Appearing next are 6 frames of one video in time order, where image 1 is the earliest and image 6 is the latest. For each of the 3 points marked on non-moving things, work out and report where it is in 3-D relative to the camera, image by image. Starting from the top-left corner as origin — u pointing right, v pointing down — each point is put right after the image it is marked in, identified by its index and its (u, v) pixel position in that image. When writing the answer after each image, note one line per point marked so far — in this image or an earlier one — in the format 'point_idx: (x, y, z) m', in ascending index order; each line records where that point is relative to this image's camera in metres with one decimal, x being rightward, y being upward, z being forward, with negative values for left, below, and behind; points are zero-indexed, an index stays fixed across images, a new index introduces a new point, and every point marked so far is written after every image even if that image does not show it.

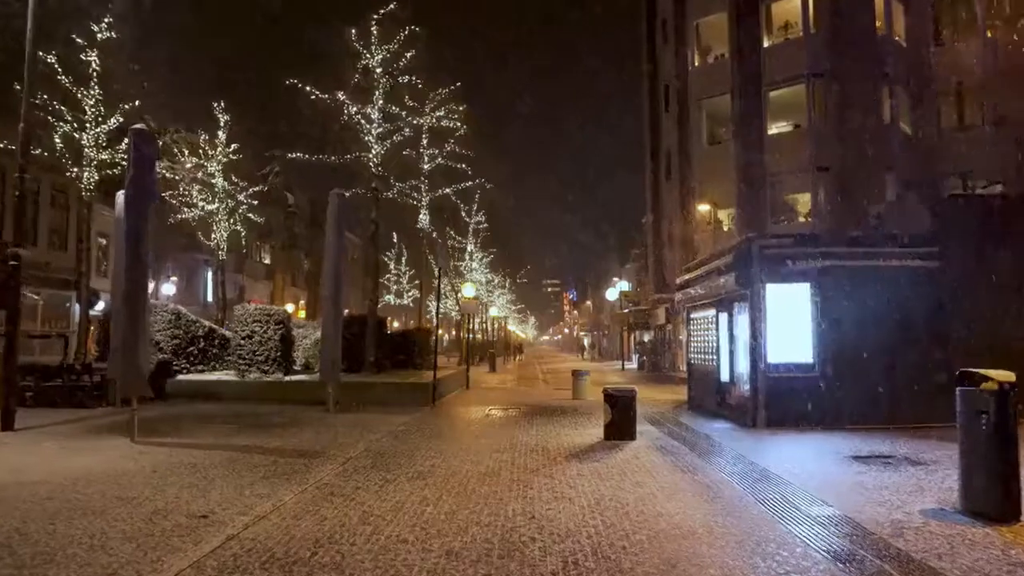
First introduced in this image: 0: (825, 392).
0: (+6.1, -2.0, +17.8) m
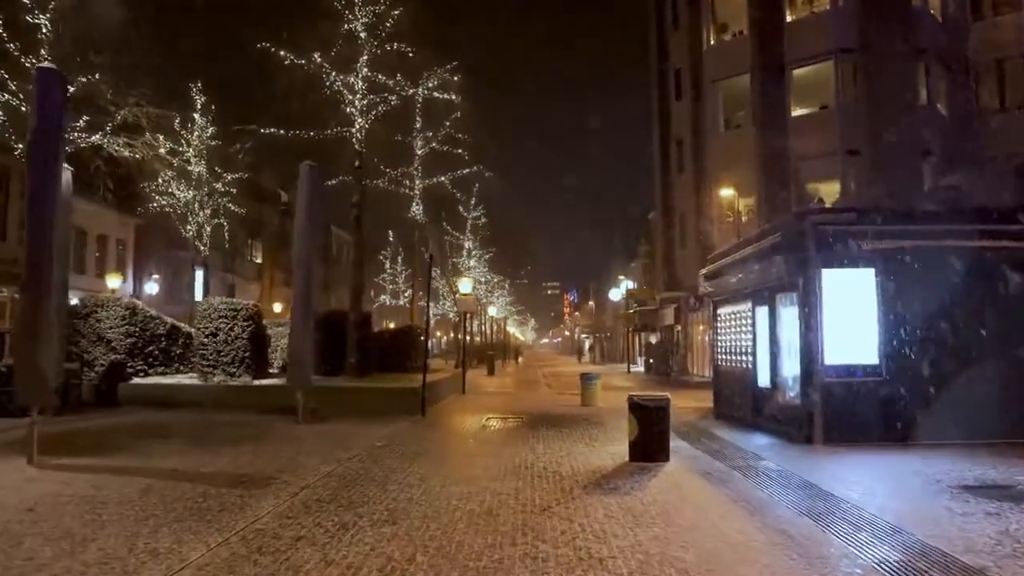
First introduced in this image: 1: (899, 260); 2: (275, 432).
0: (+6.1, -1.8, +14.7) m
1: (+6.3, +0.5, +14.7) m
2: (-4.4, -2.7, +16.9) m
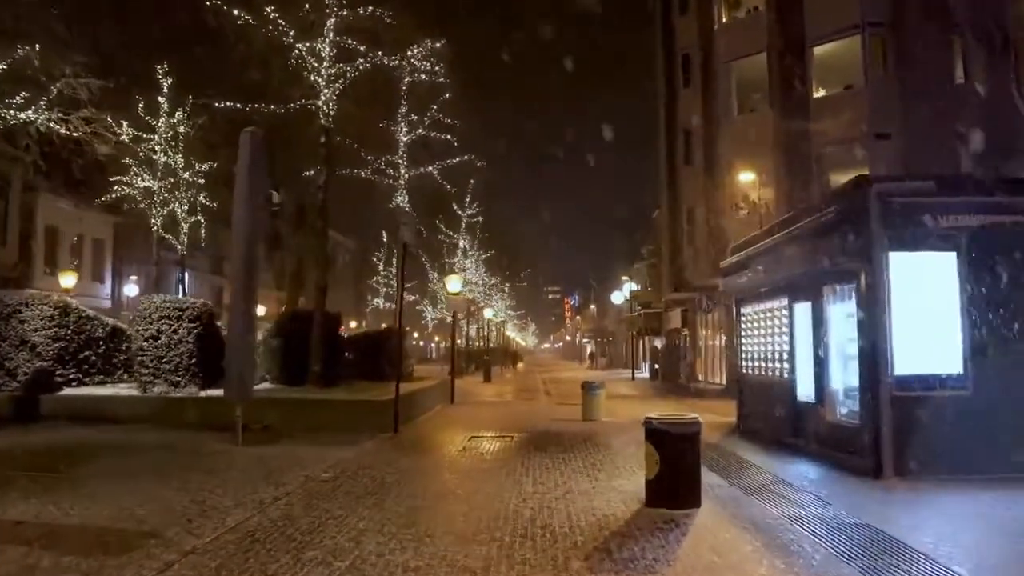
0: (+5.9, -1.7, +11.5) m
1: (+6.0, +0.6, +11.6) m
2: (-4.6, -2.5, +13.7) m
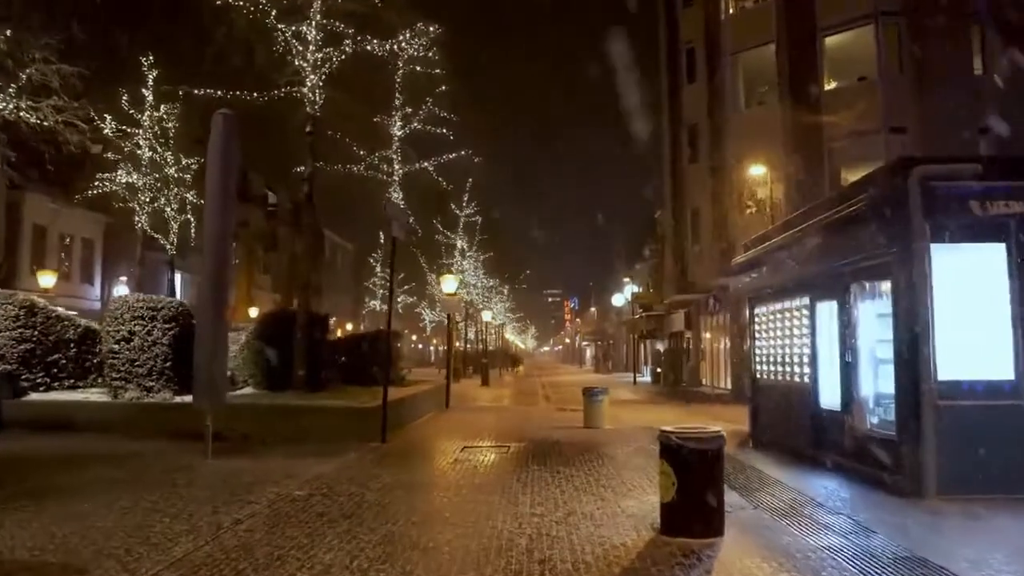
0: (+5.8, -1.6, +10.2) m
1: (+6.0, +0.6, +10.3) m
2: (-4.7, -2.5, +12.4) m
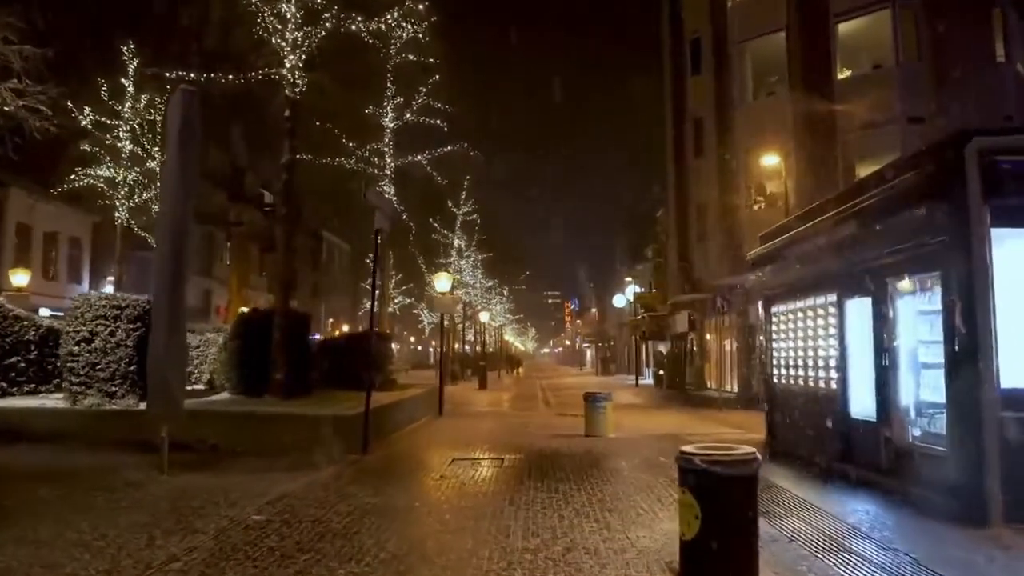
0: (+5.7, -1.5, +8.8) m
1: (+5.9, +0.7, +8.8) m
2: (-4.8, -2.4, +11.0) m
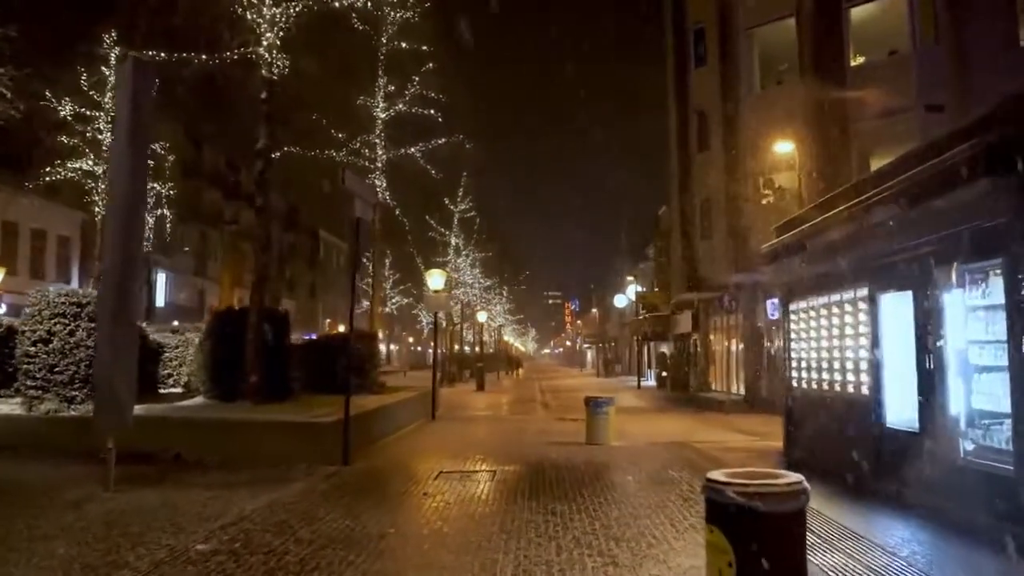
0: (+5.6, -1.5, +7.4) m
1: (+5.8, +0.8, +7.5) m
2: (-4.9, -2.3, +9.6) m
